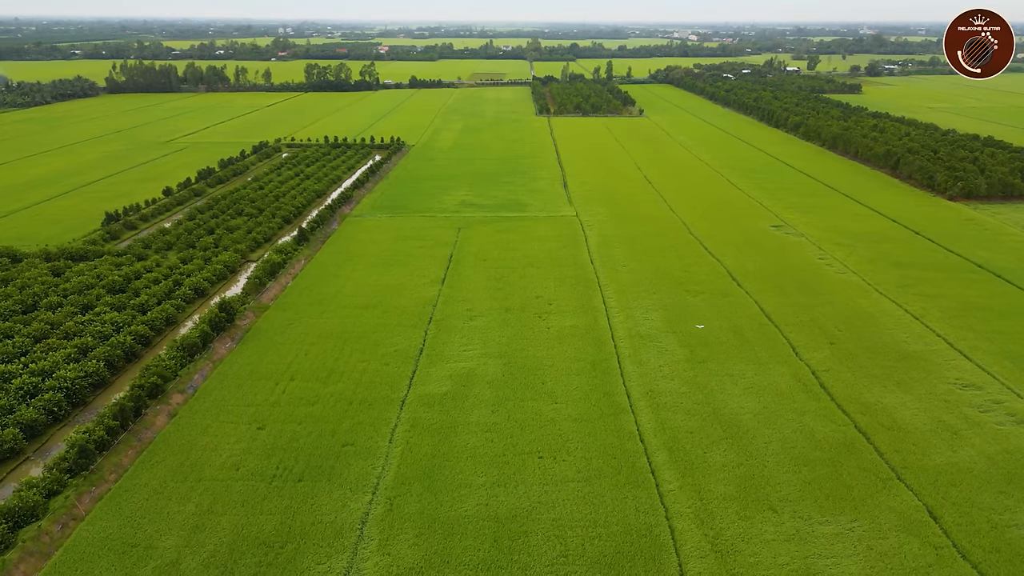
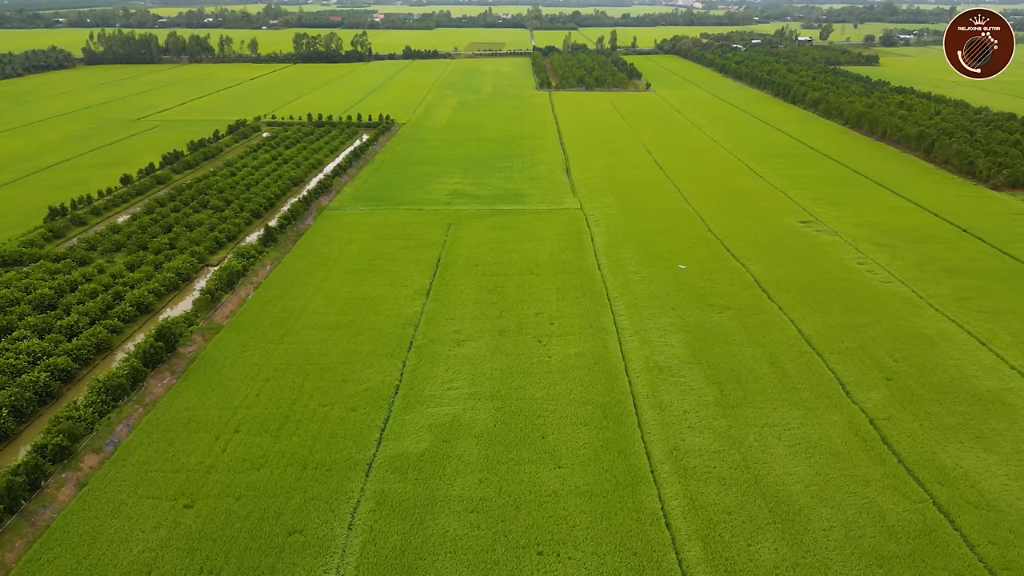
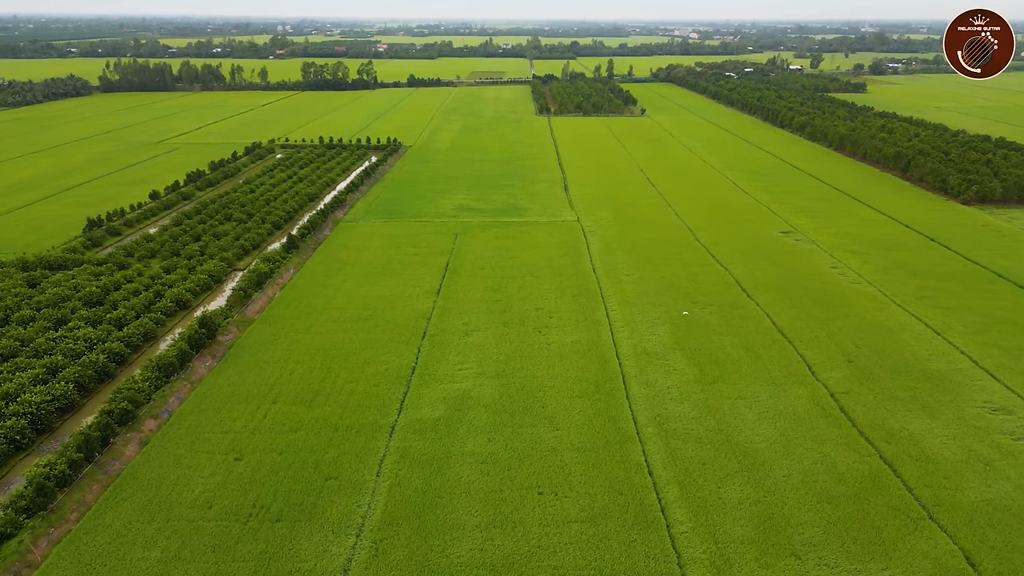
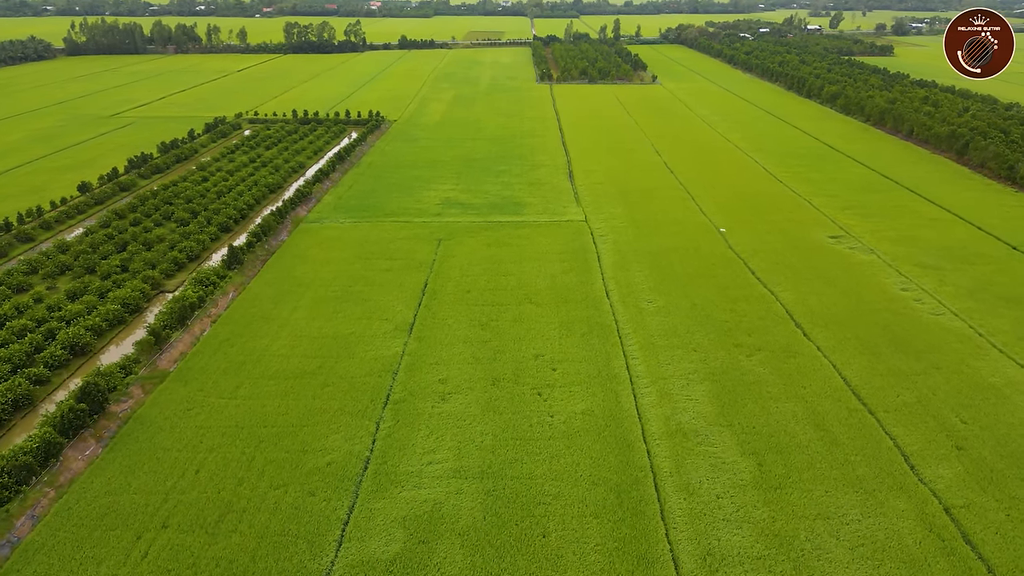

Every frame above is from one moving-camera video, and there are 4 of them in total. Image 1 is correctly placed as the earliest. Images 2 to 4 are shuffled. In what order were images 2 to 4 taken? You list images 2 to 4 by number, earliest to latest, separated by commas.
3, 2, 4
